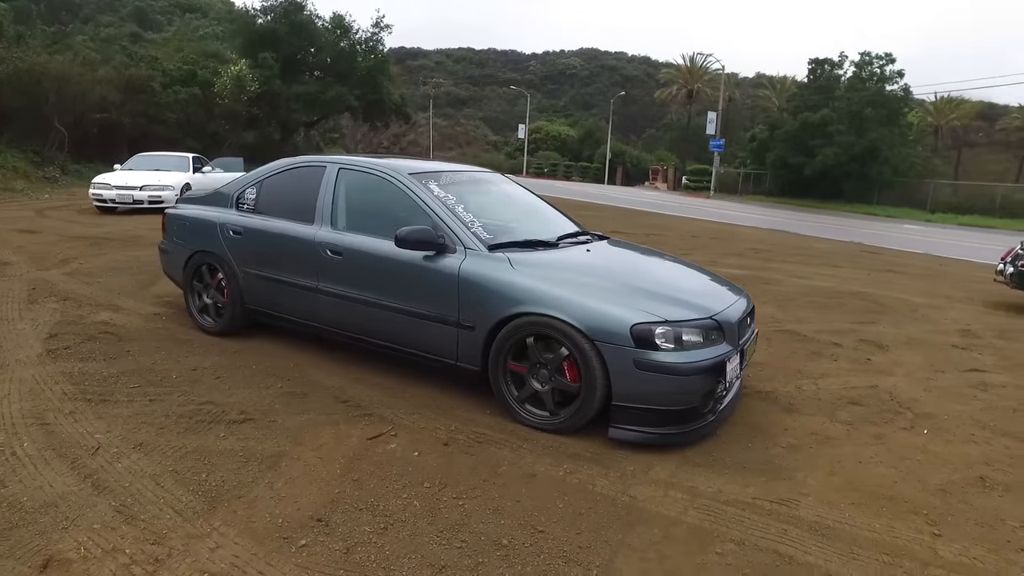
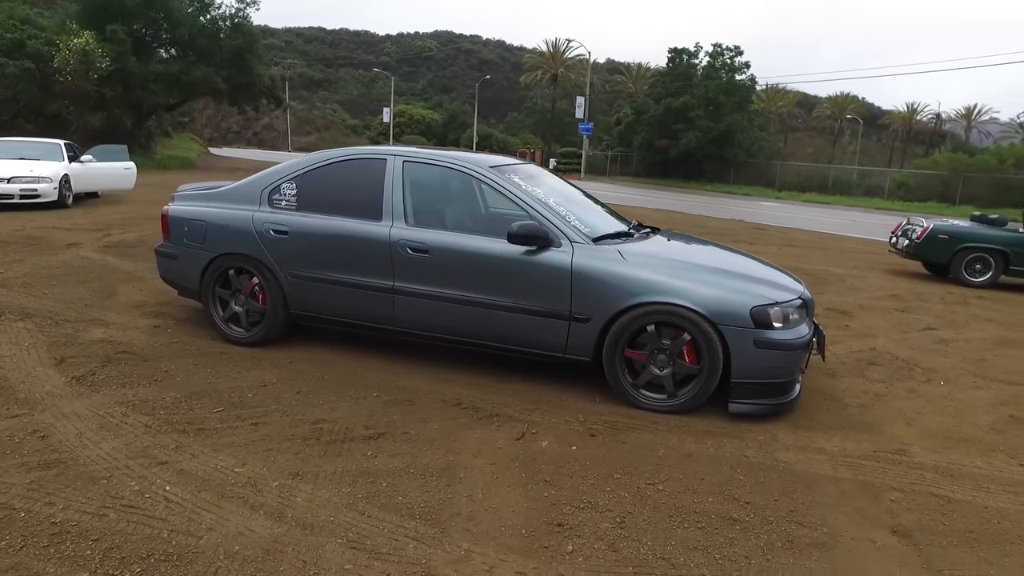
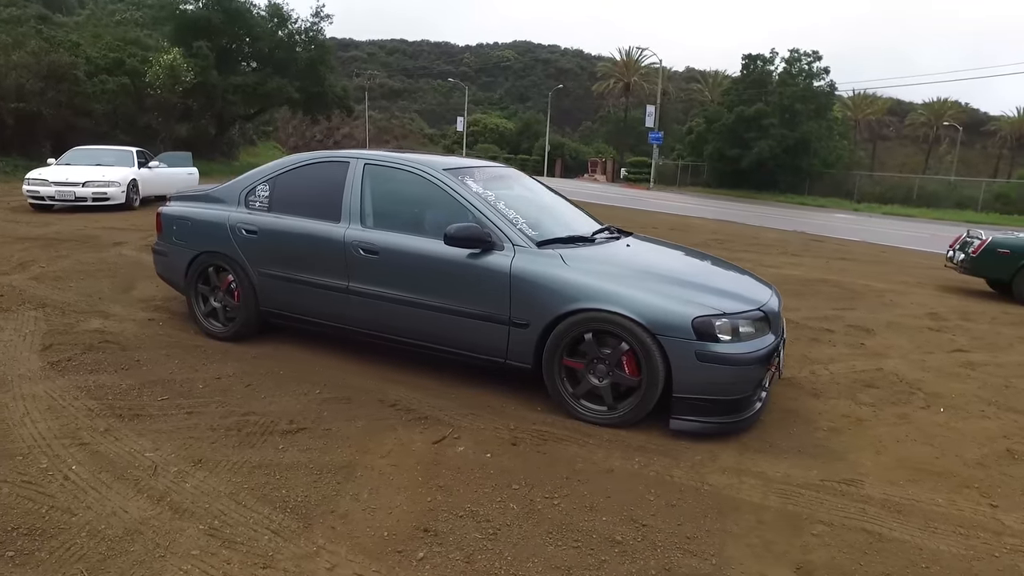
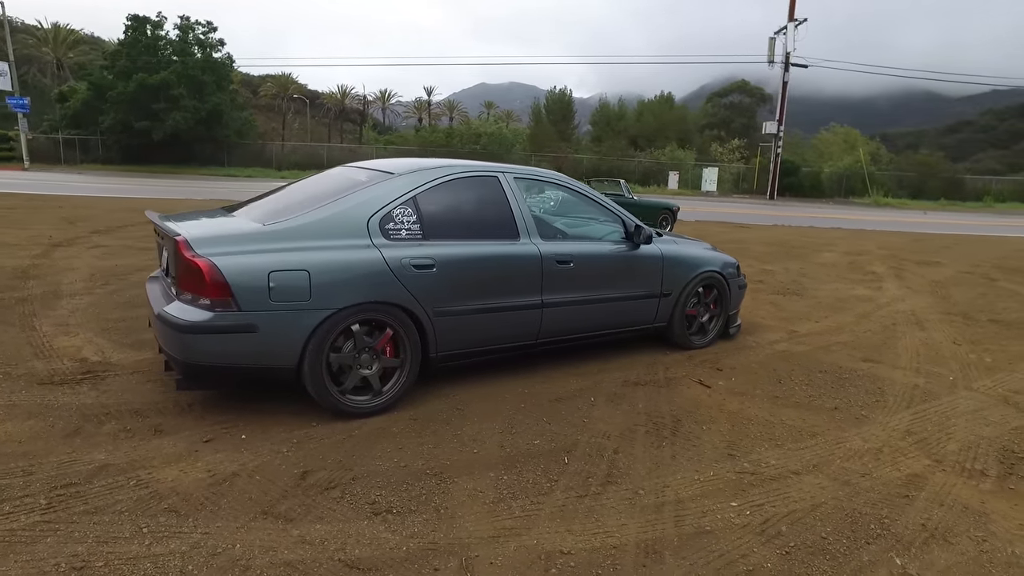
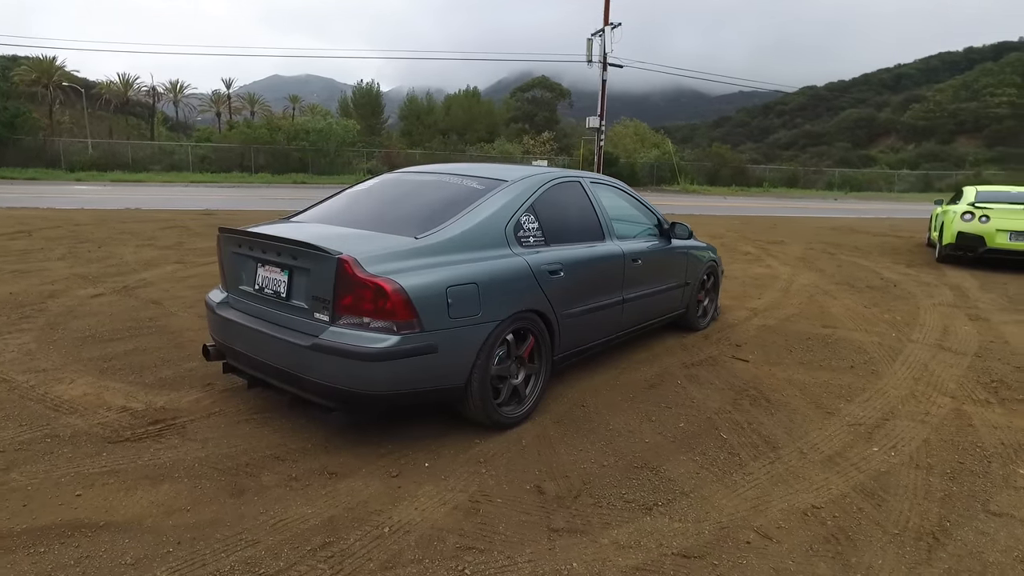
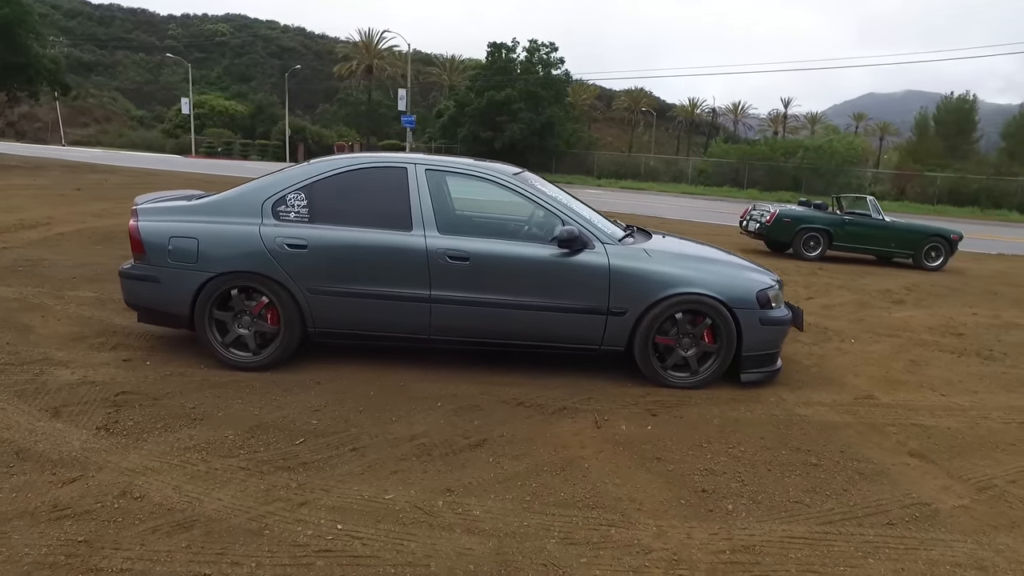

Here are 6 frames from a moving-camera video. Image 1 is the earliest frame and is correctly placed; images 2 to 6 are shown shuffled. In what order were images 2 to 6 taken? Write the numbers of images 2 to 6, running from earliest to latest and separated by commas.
3, 2, 6, 4, 5
